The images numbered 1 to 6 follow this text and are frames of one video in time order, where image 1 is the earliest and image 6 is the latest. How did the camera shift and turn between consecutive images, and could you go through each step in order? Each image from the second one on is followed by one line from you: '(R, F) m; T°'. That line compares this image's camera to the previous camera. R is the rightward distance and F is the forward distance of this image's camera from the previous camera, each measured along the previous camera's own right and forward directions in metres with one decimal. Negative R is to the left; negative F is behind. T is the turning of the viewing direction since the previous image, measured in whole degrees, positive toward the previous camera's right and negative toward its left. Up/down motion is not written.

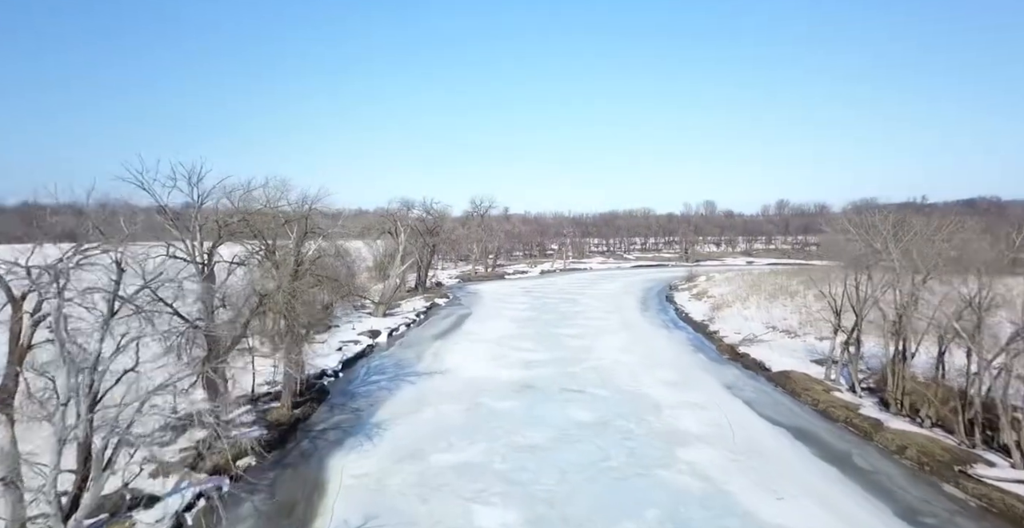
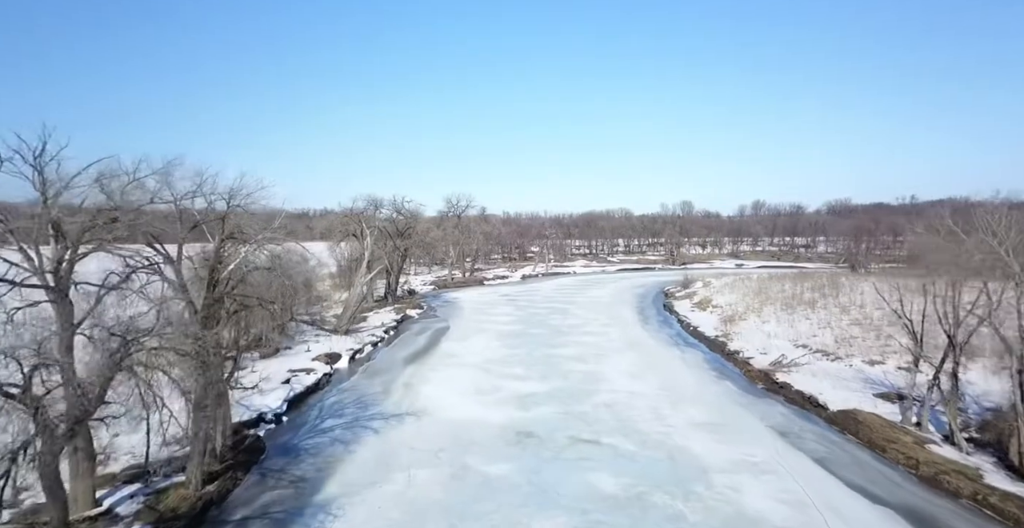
(-0.4, +3.4) m; +3°
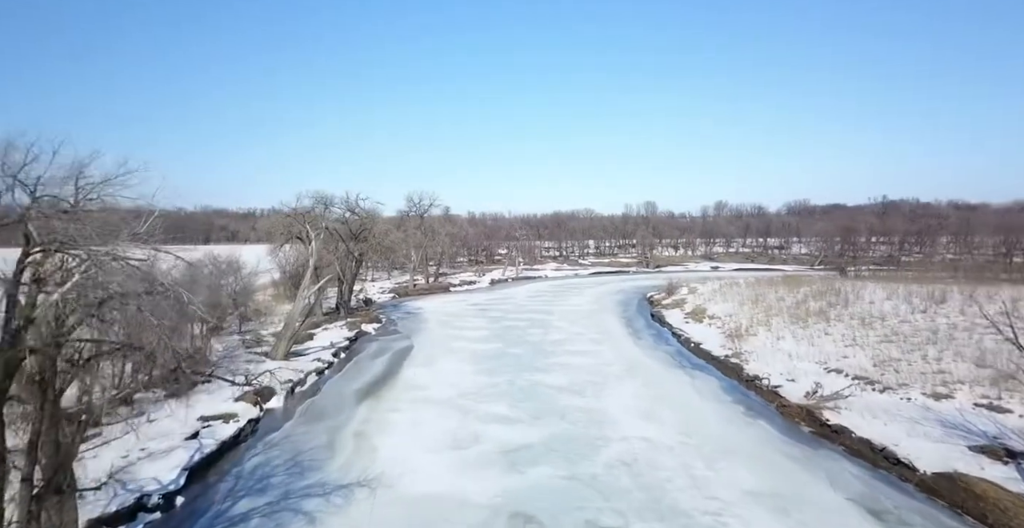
(-0.5, +3.5) m; +4°
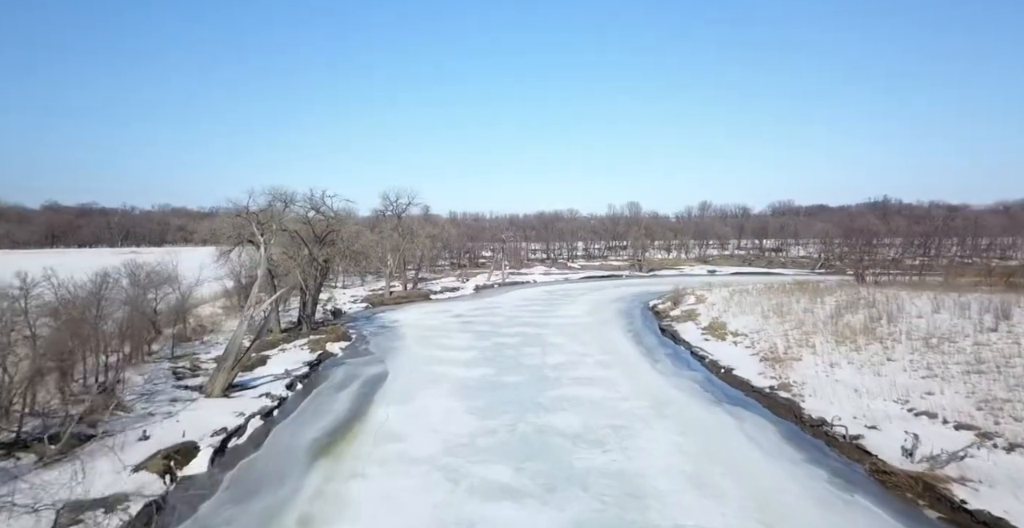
(-0.5, +3.6) m; +2°
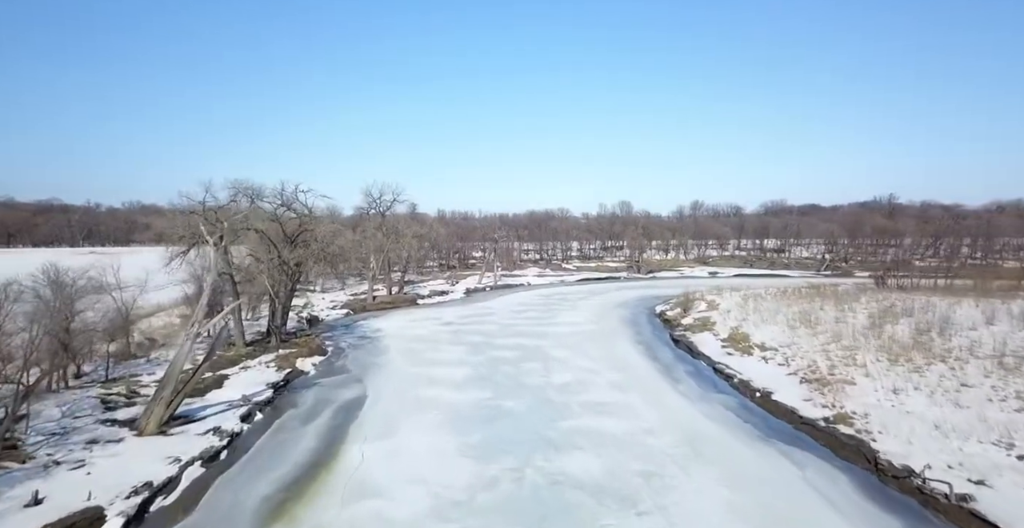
(-0.3, +2.6) m; +1°
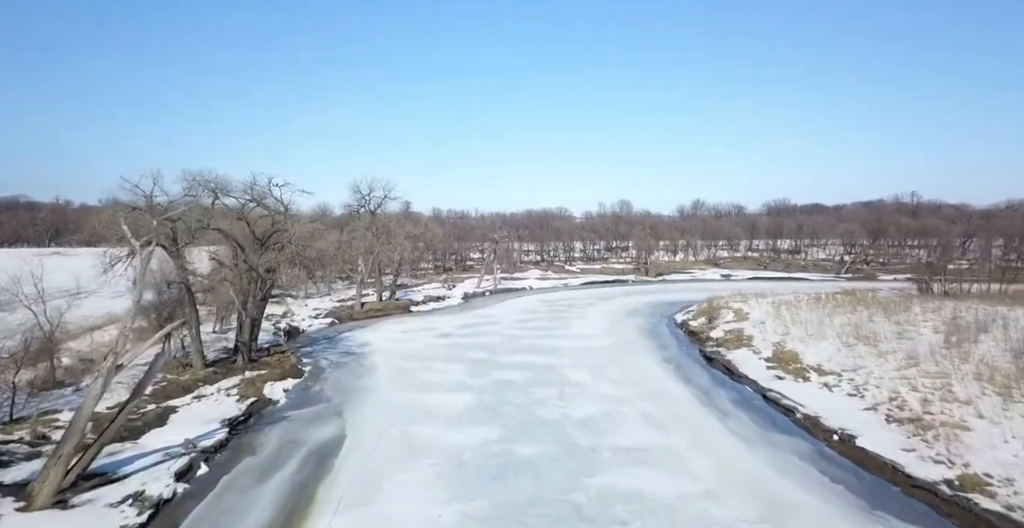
(-0.4, +3.1) m; 0°
